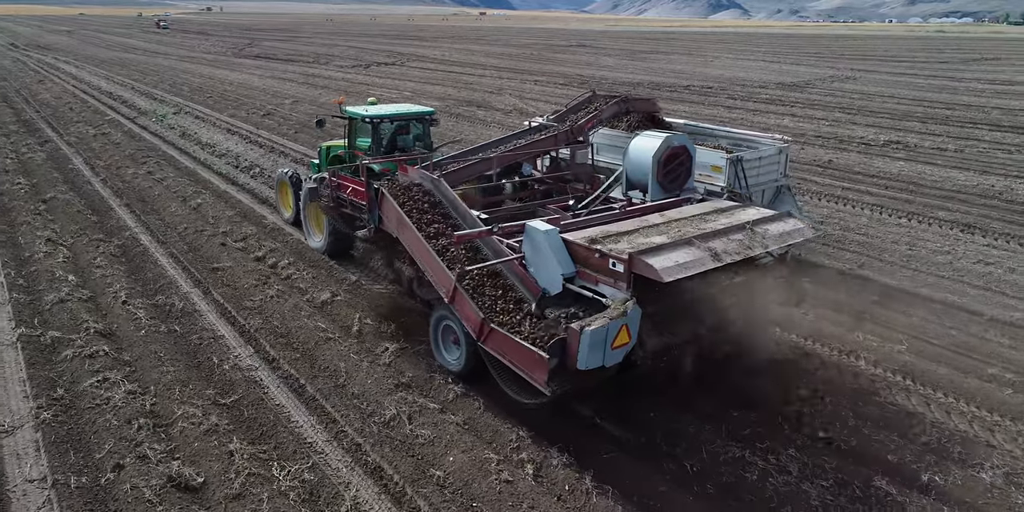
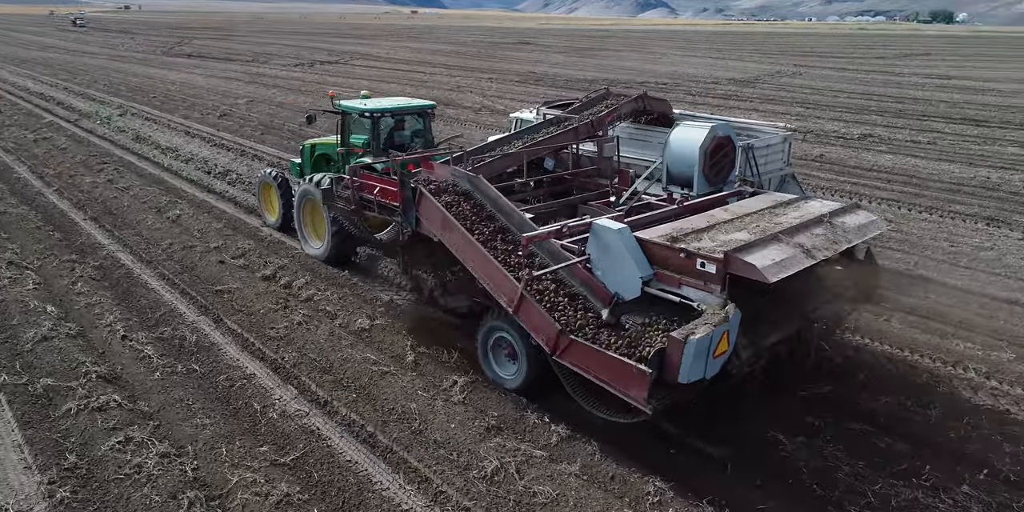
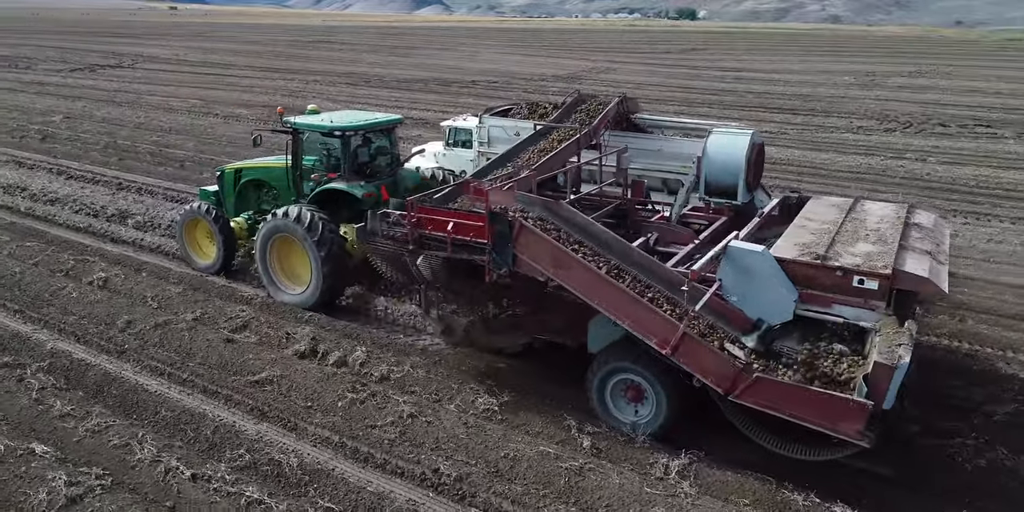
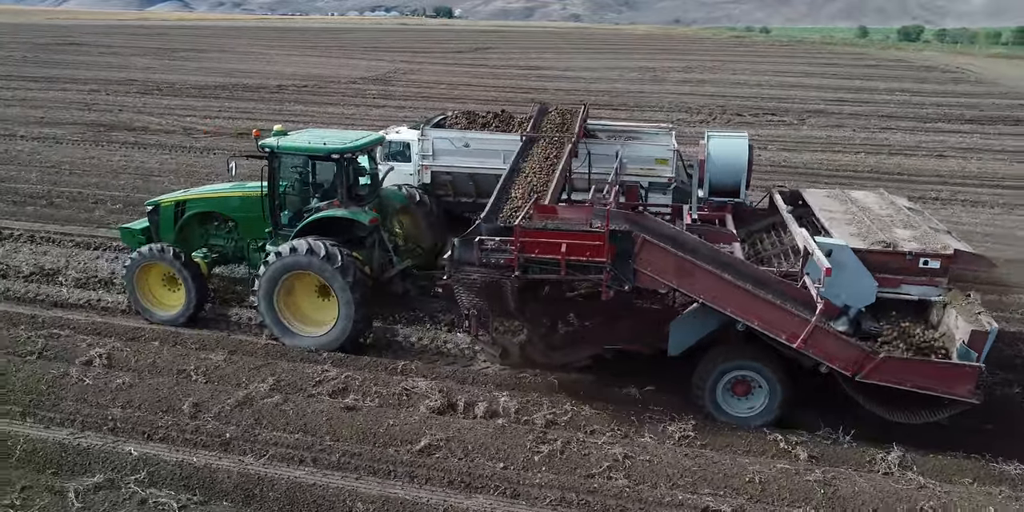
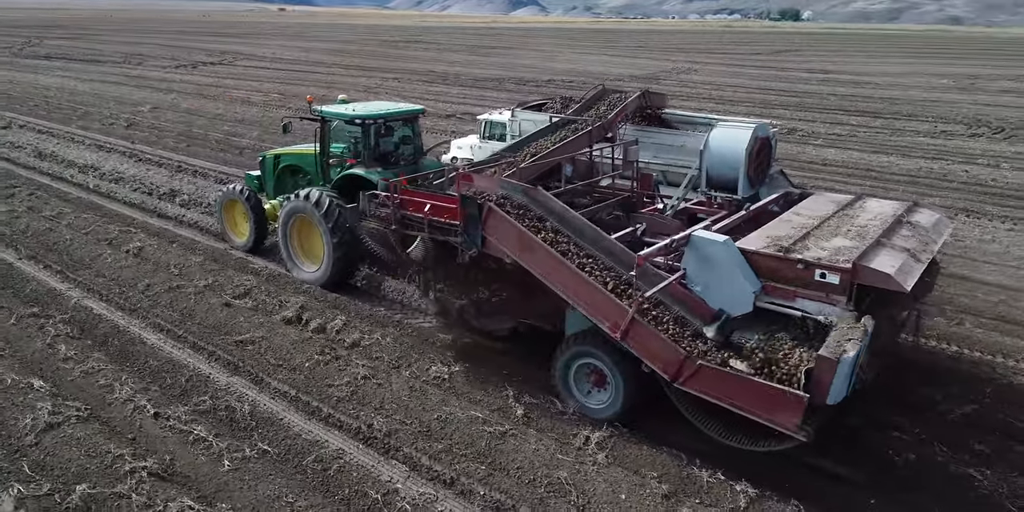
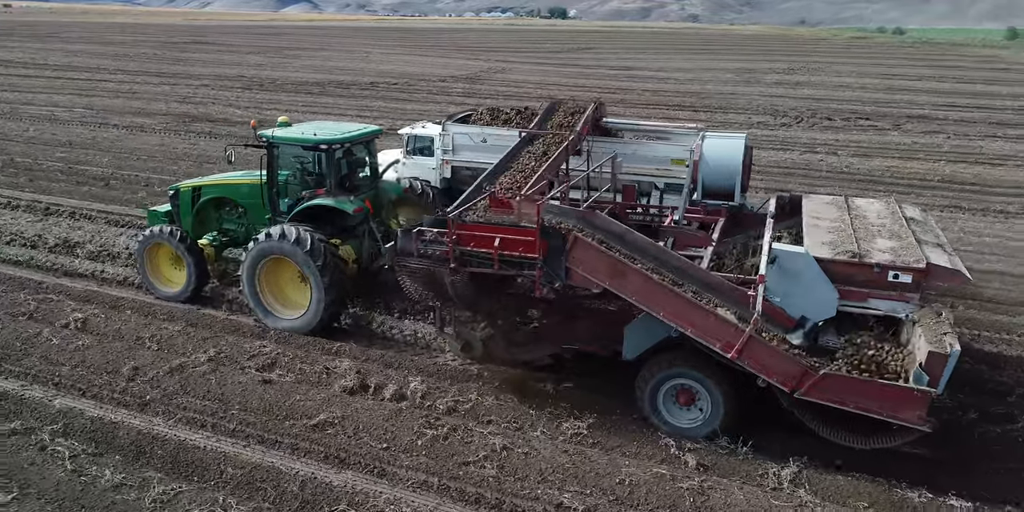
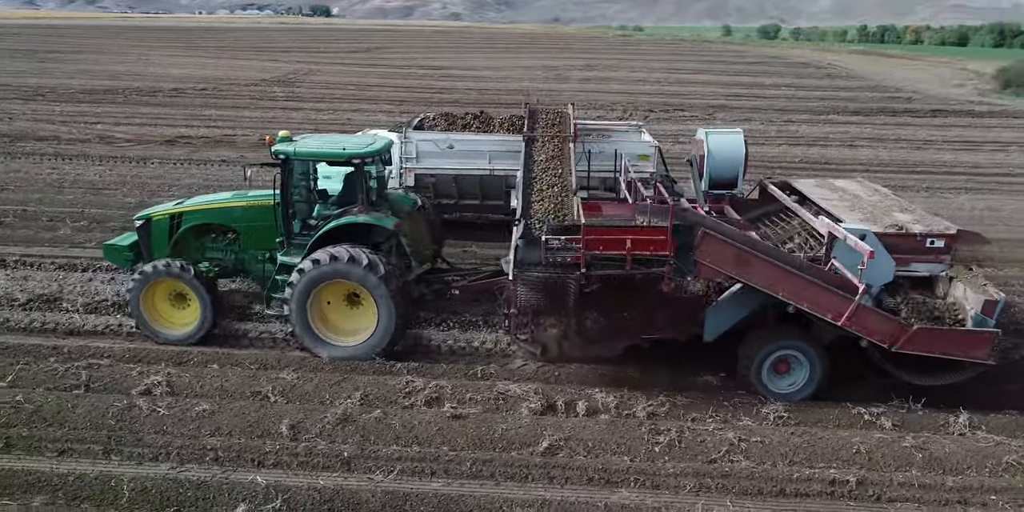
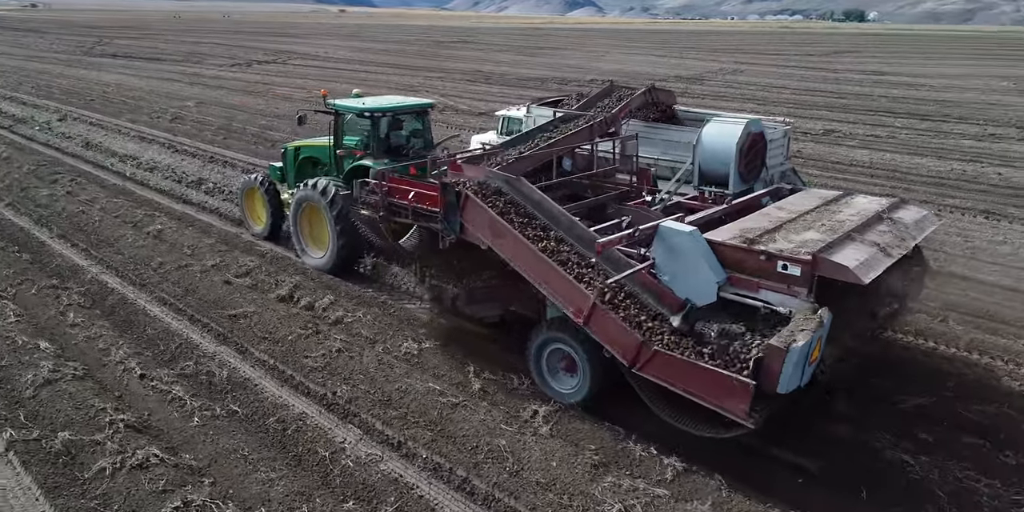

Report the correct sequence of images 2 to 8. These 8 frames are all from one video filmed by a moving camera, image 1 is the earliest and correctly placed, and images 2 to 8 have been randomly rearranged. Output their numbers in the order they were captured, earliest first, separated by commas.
2, 8, 5, 3, 6, 4, 7
